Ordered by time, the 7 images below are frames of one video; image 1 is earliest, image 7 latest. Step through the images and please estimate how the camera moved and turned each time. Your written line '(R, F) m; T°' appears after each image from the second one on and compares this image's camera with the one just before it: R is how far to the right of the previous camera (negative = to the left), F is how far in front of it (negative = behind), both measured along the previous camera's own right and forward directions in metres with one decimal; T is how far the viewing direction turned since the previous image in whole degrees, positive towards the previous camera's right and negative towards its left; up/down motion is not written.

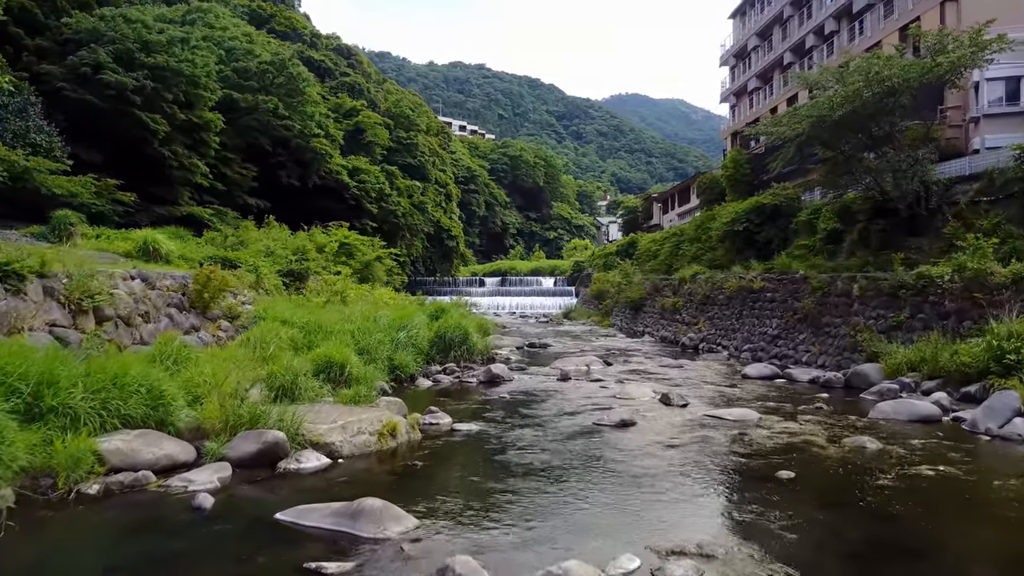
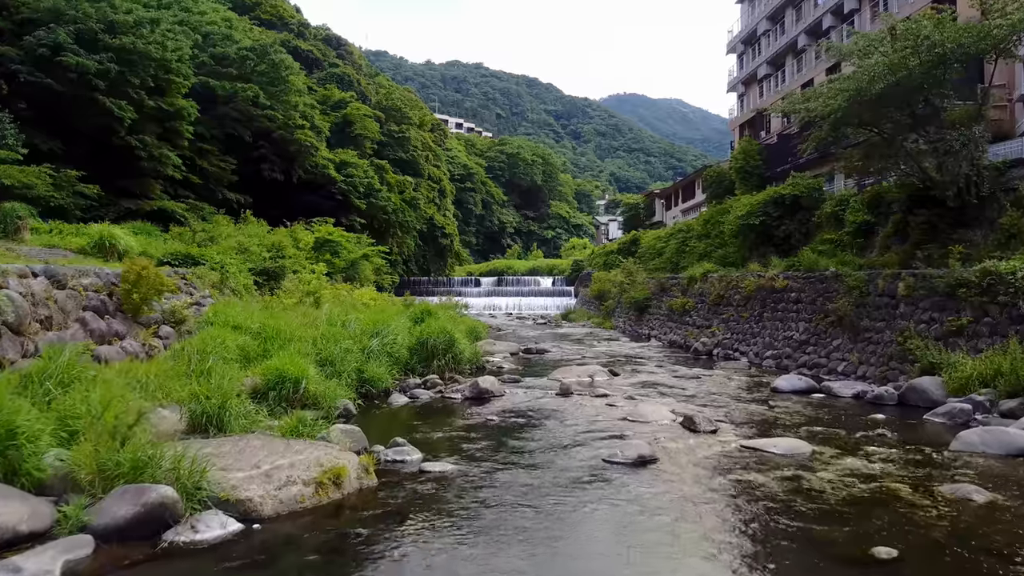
(+0.1, +1.6) m; 0°
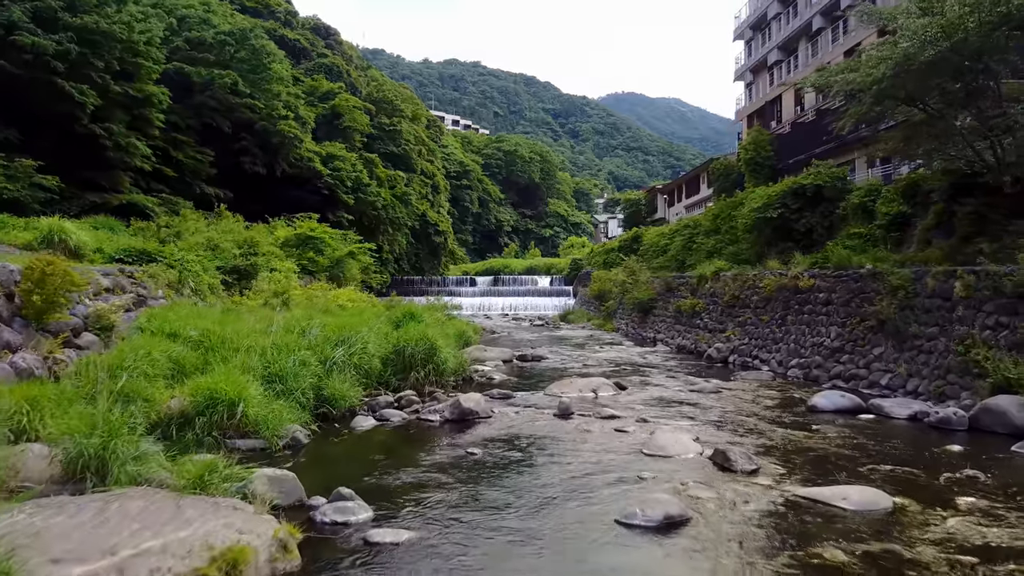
(+0.1, +1.5) m; 0°
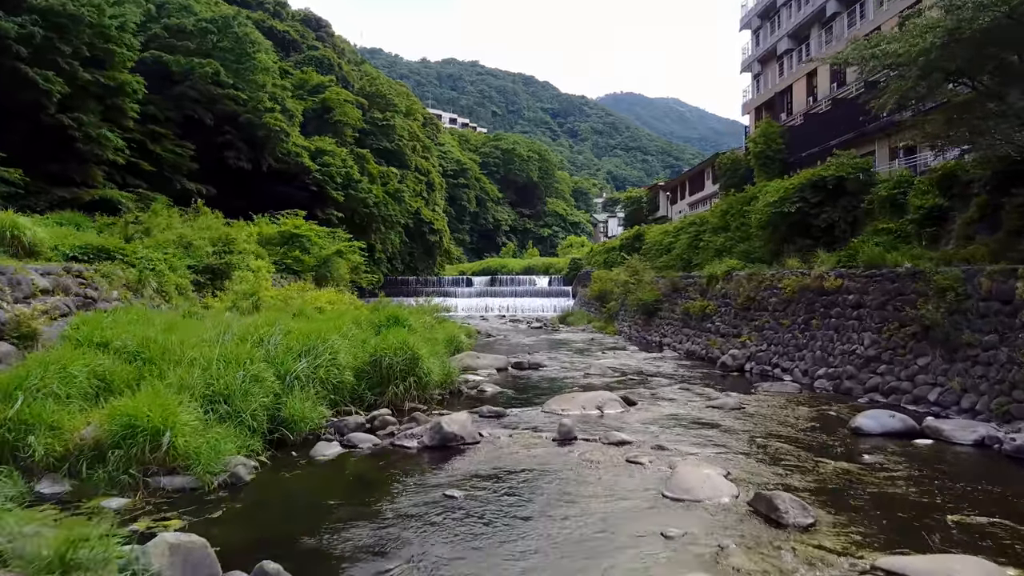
(+0.1, +1.2) m; 0°
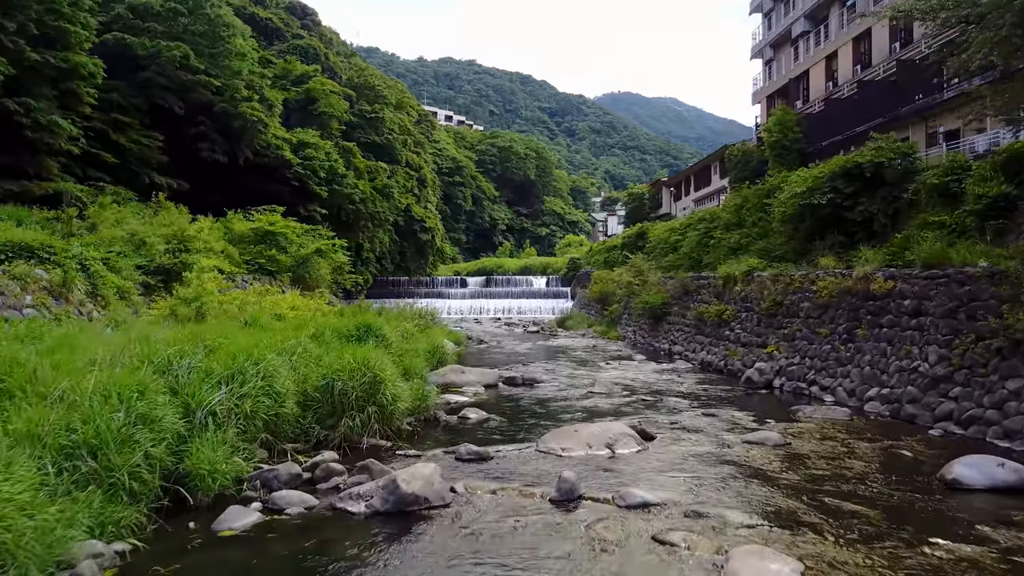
(+0.1, +1.7) m; 0°
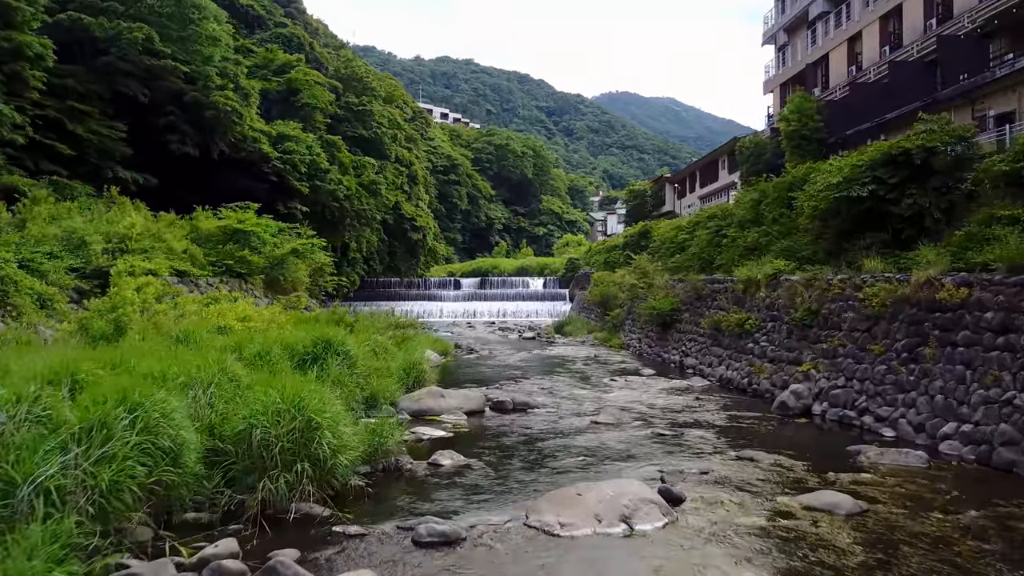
(+0.1, +1.7) m; 0°
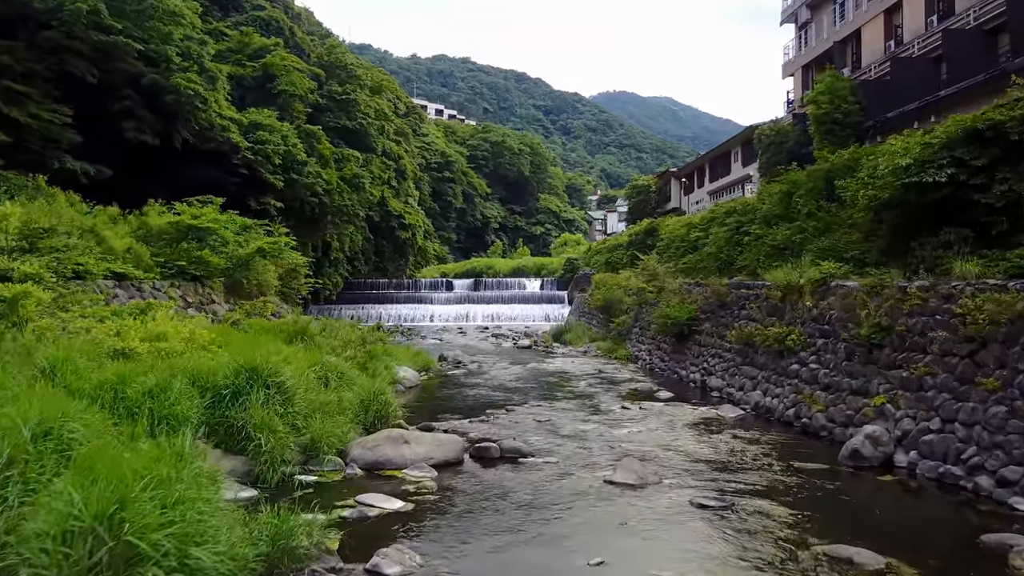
(+0.1, +2.2) m; 0°
